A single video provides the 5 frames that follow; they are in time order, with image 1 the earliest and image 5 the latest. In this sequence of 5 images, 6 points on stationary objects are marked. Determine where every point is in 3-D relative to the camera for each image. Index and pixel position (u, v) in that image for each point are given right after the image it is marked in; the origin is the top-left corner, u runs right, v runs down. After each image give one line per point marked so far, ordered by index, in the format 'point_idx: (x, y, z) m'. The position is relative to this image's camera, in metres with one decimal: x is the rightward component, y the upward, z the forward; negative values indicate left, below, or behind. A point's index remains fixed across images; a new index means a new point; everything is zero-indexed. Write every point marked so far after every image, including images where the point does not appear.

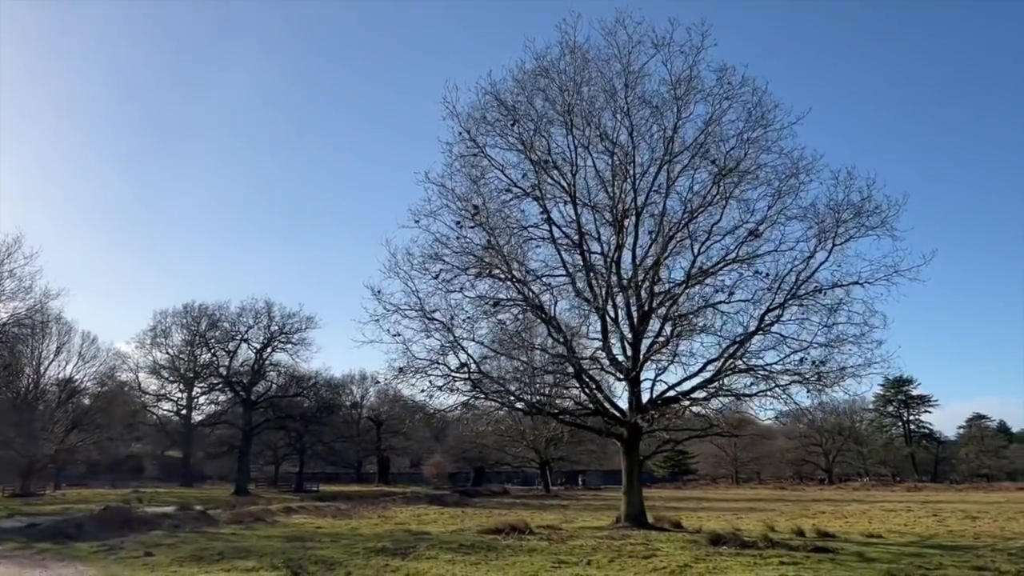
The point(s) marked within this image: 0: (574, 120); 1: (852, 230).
0: (+1.4, +3.8, +19.6) m
1: (+7.6, +1.3, +19.2) m
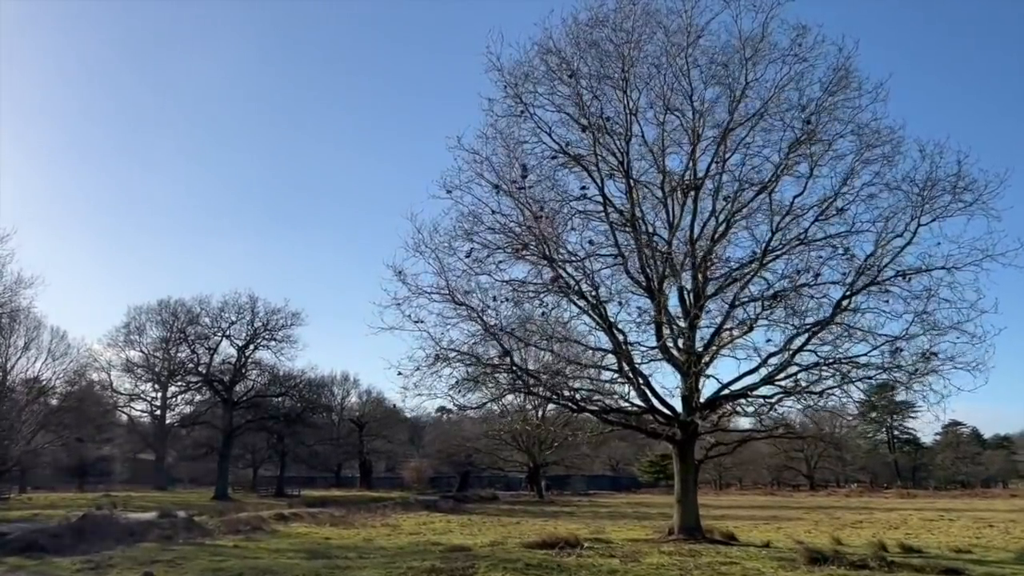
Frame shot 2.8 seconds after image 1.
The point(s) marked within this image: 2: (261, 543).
0: (+2.3, +4.2, +17.4) m
1: (+8.5, +1.6, +17.2) m
2: (-5.2, -5.3, +18.2) m
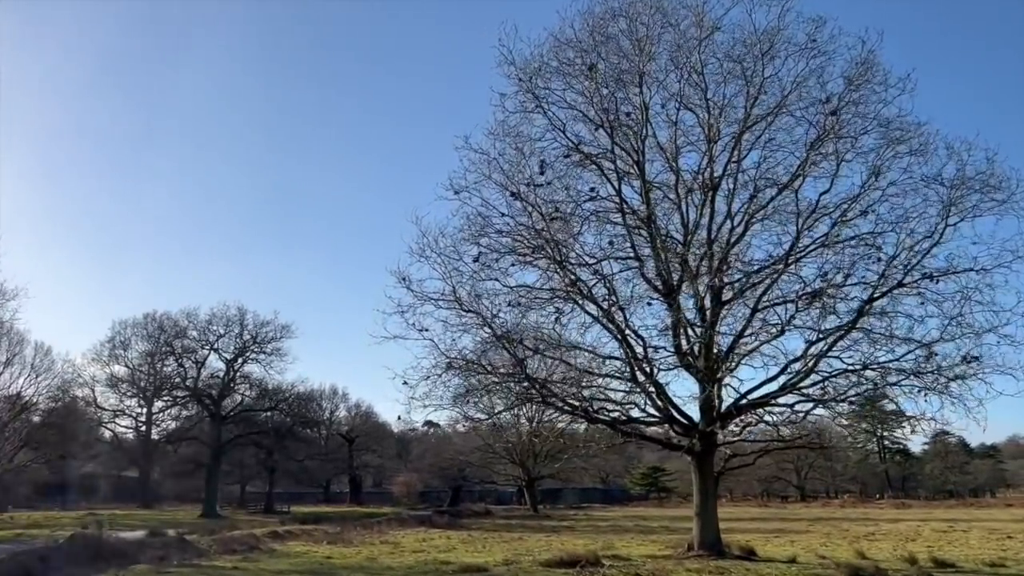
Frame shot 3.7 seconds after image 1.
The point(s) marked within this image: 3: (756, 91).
0: (+2.5, +4.1, +16.7) m
1: (+8.7, +1.6, +16.6) m
2: (-5.0, -5.4, +17.2) m
3: (+4.8, +3.8, +17.1) m
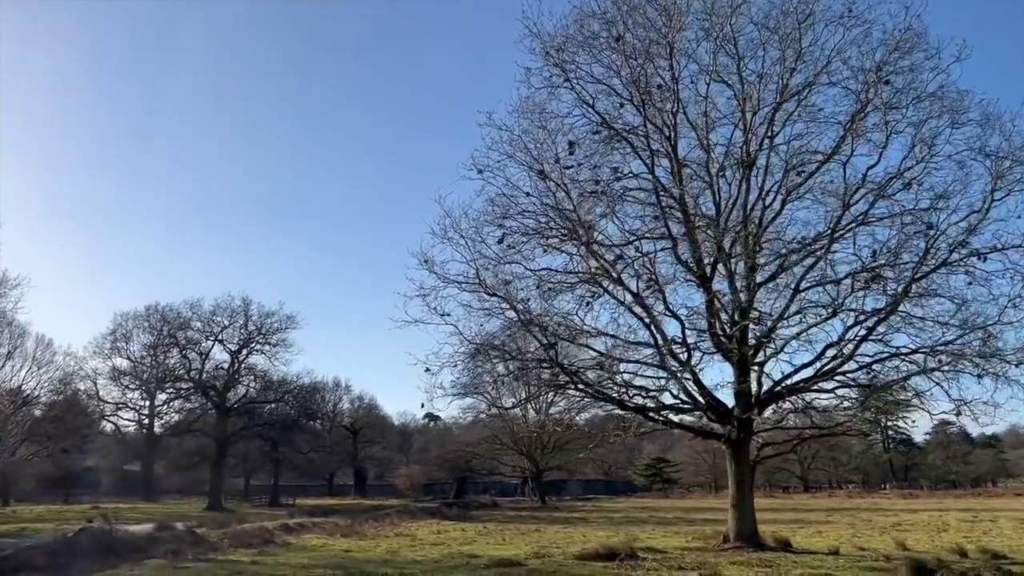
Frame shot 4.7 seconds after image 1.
0: (+3.0, +4.4, +16.0) m
1: (+9.2, +1.9, +15.9) m
2: (-4.5, -5.1, +16.6) m
3: (+5.3, +4.2, +16.3) m
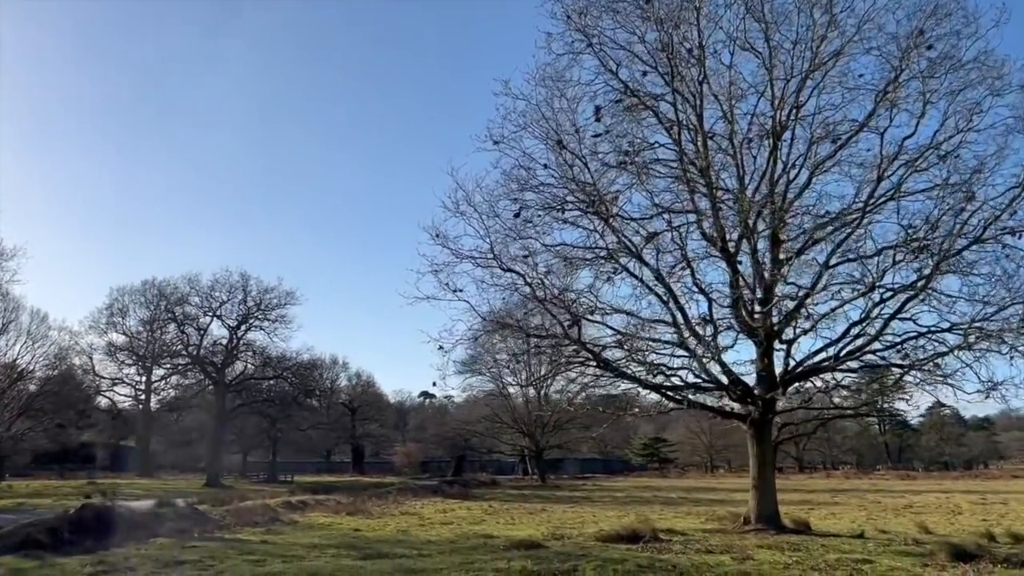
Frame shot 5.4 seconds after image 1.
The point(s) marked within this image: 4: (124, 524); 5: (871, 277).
0: (+3.4, +4.9, +15.4) m
1: (+9.6, +2.3, +15.4) m
2: (-4.2, -4.6, +16.2) m
3: (+5.6, +4.6, +15.7) m
4: (-8.1, -4.9, +18.1) m
5: (+6.2, +0.2, +15.6) m
